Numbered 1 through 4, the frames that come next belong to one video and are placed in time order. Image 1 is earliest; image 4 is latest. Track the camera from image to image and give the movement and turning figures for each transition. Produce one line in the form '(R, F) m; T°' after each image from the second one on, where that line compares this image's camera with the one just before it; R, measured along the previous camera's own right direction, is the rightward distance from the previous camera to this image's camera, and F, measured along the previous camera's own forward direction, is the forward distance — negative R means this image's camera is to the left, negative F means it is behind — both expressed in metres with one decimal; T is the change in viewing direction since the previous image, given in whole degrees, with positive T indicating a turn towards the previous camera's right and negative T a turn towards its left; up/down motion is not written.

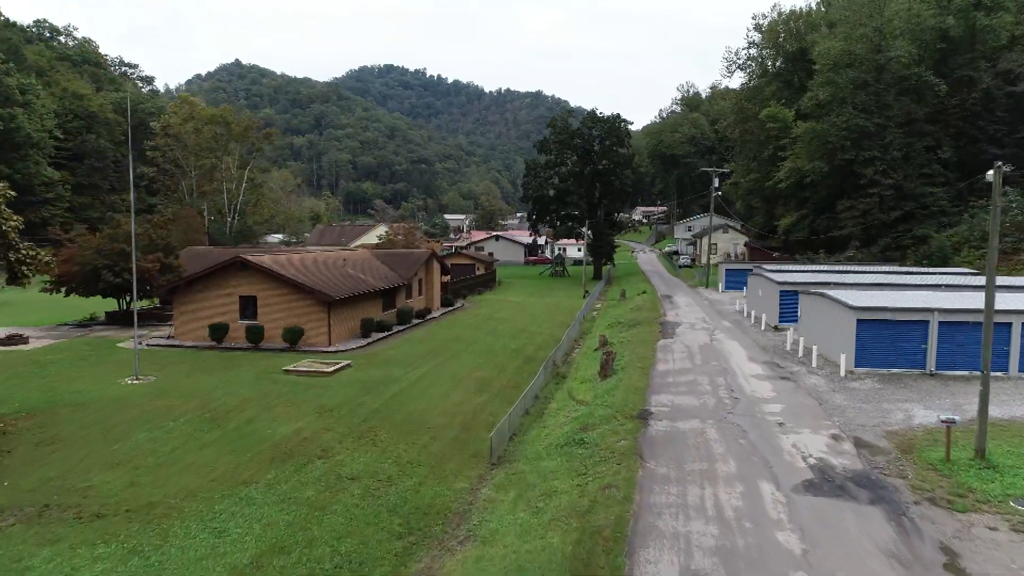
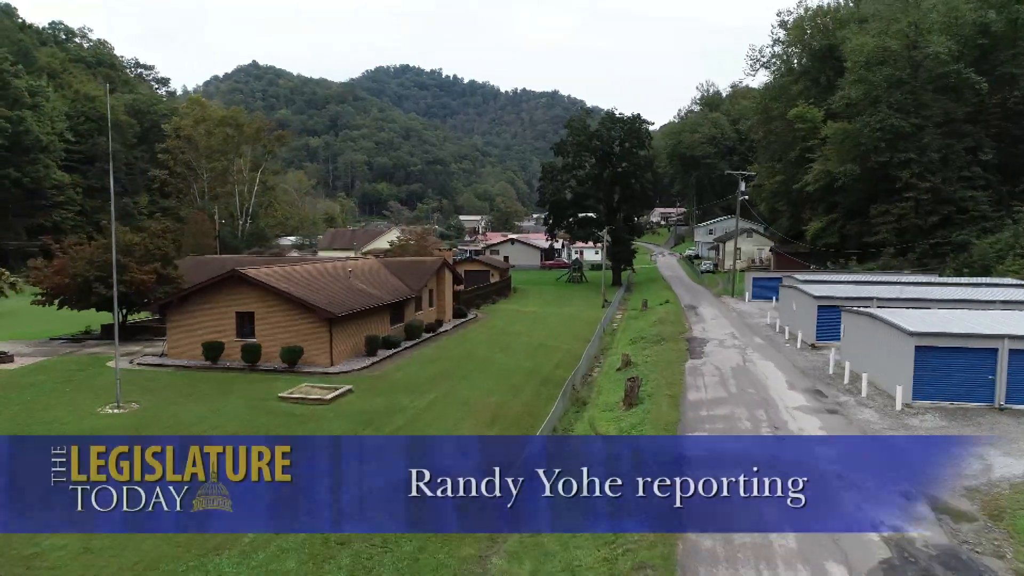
(0.0, +1.7) m; -1°
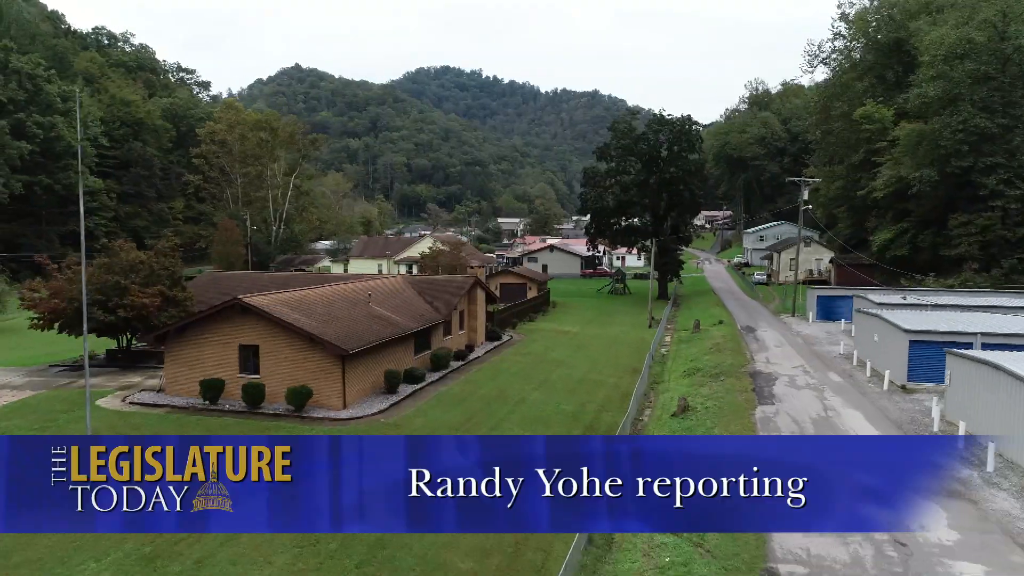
(0.0, +2.8) m; -3°
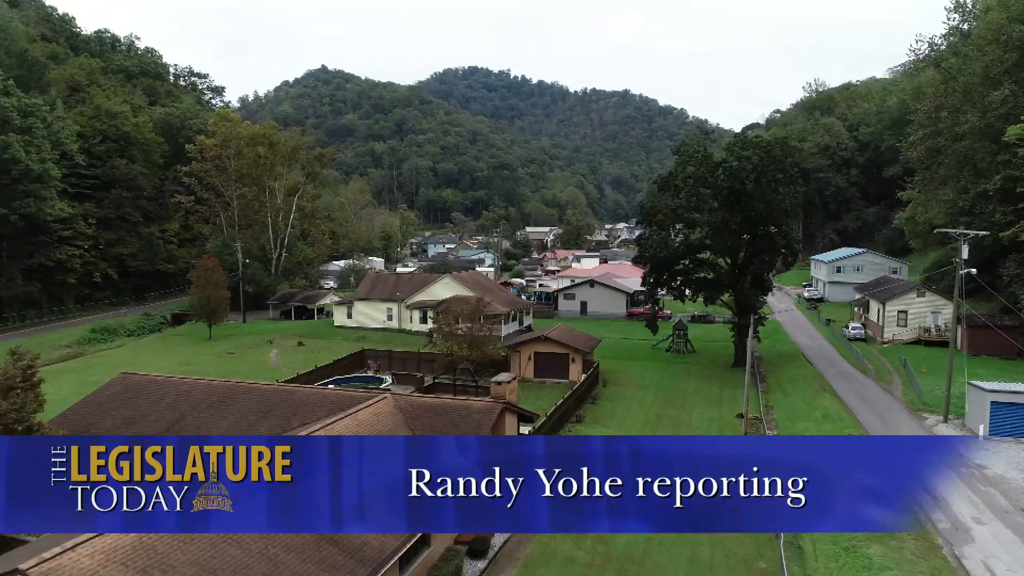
(-0.5, +9.4) m; -2°
